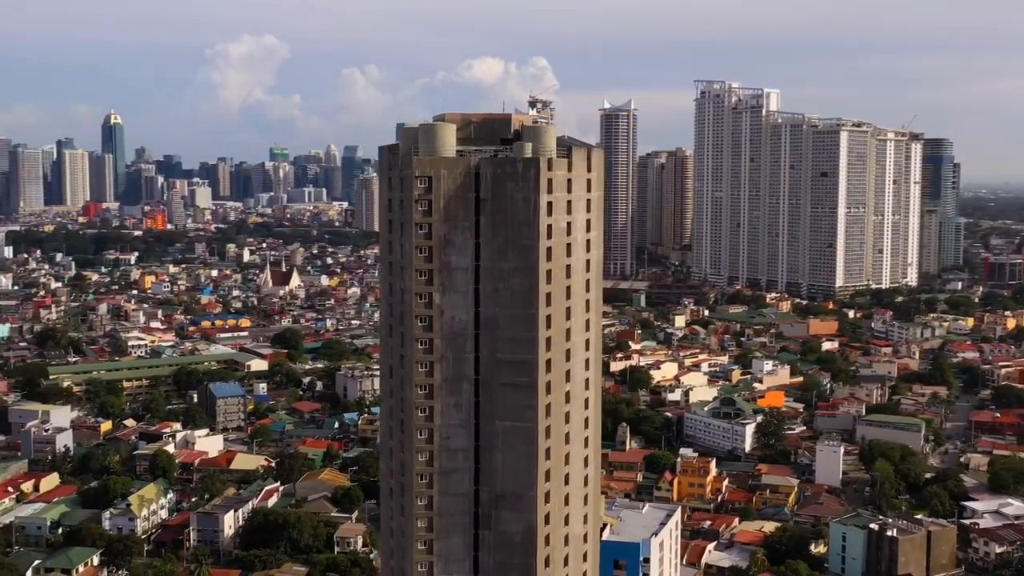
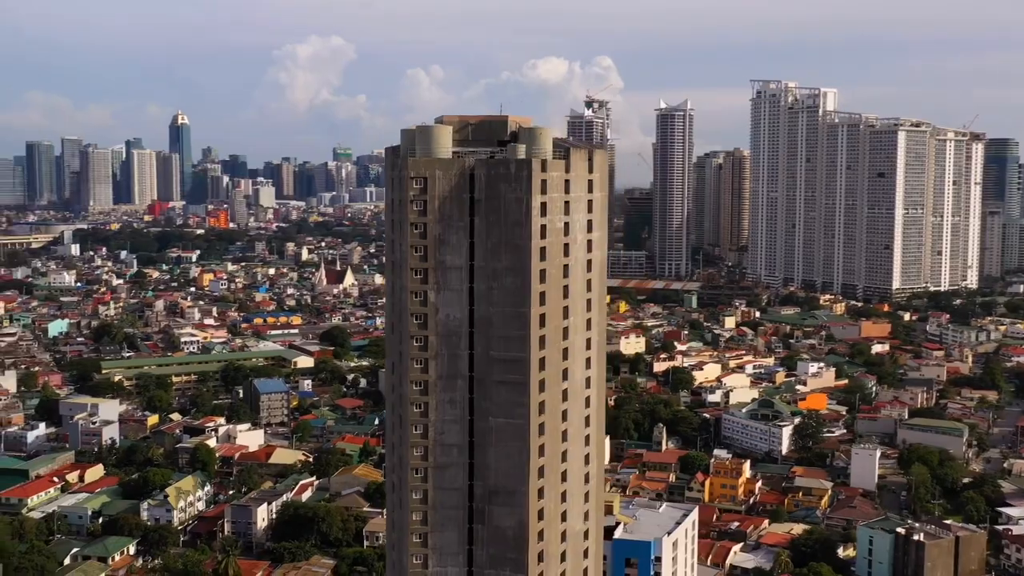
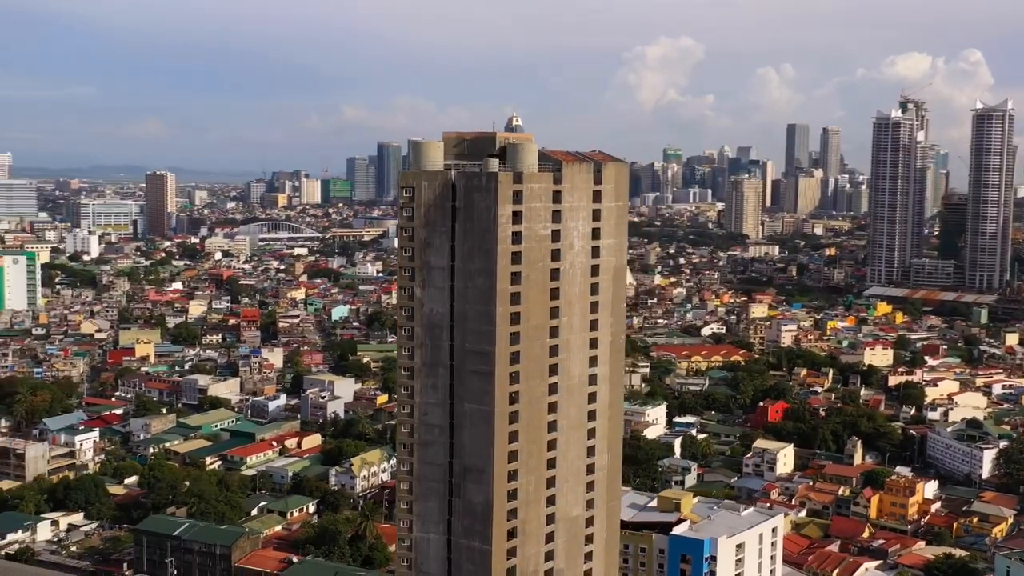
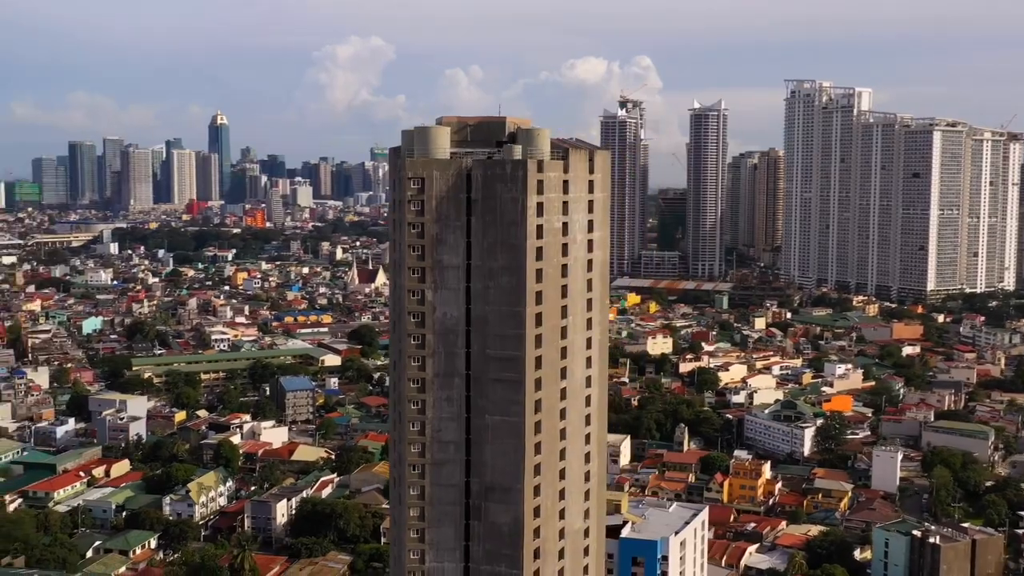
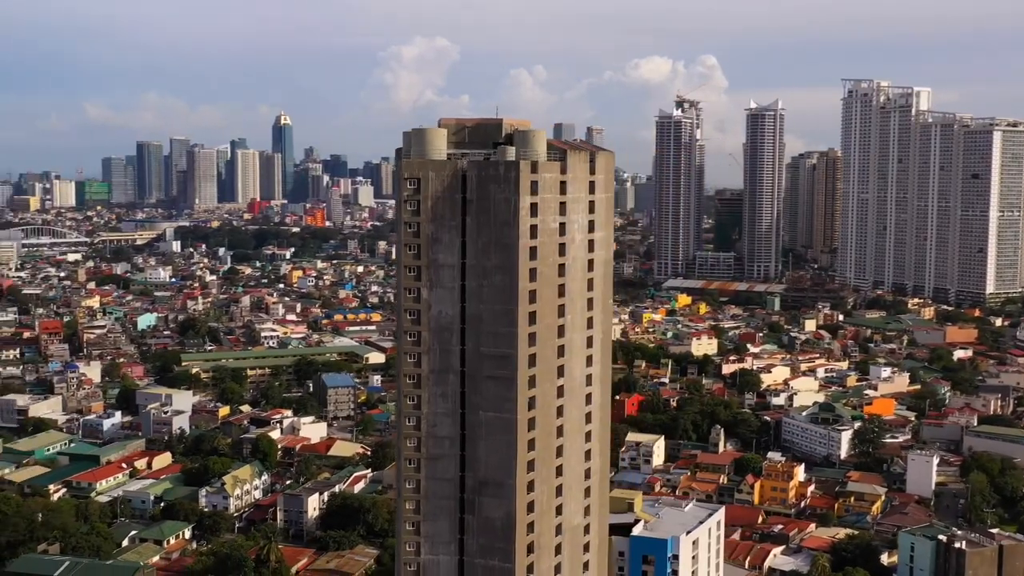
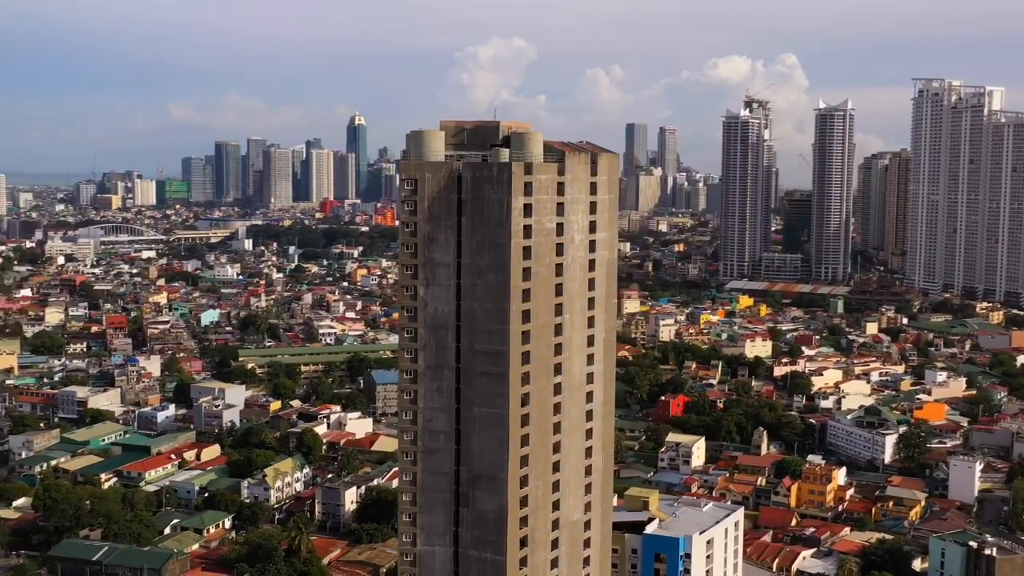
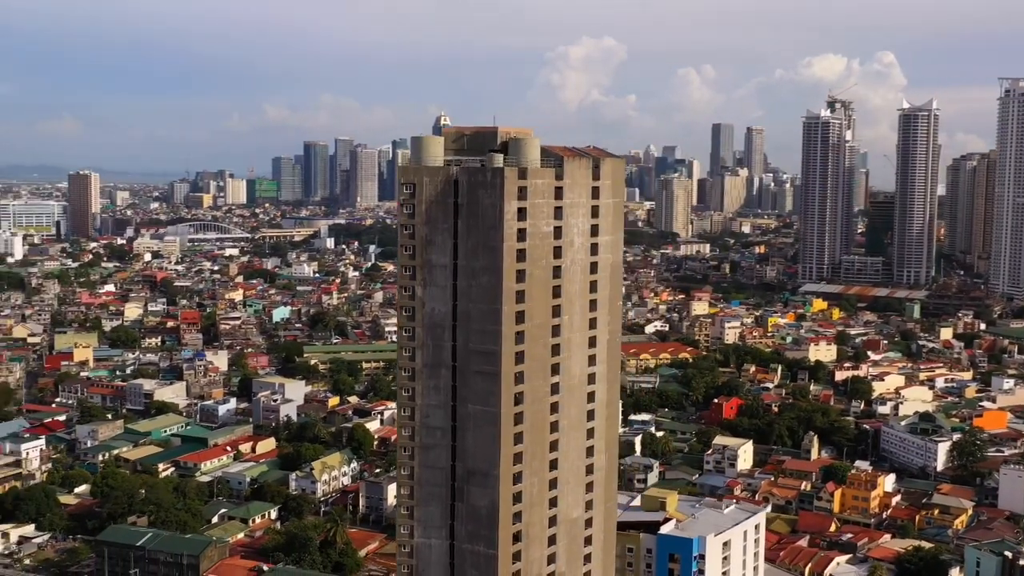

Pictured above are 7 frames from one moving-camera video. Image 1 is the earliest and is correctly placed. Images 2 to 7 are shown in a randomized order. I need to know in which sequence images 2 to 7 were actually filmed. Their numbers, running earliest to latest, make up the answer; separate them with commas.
2, 4, 5, 6, 7, 3
